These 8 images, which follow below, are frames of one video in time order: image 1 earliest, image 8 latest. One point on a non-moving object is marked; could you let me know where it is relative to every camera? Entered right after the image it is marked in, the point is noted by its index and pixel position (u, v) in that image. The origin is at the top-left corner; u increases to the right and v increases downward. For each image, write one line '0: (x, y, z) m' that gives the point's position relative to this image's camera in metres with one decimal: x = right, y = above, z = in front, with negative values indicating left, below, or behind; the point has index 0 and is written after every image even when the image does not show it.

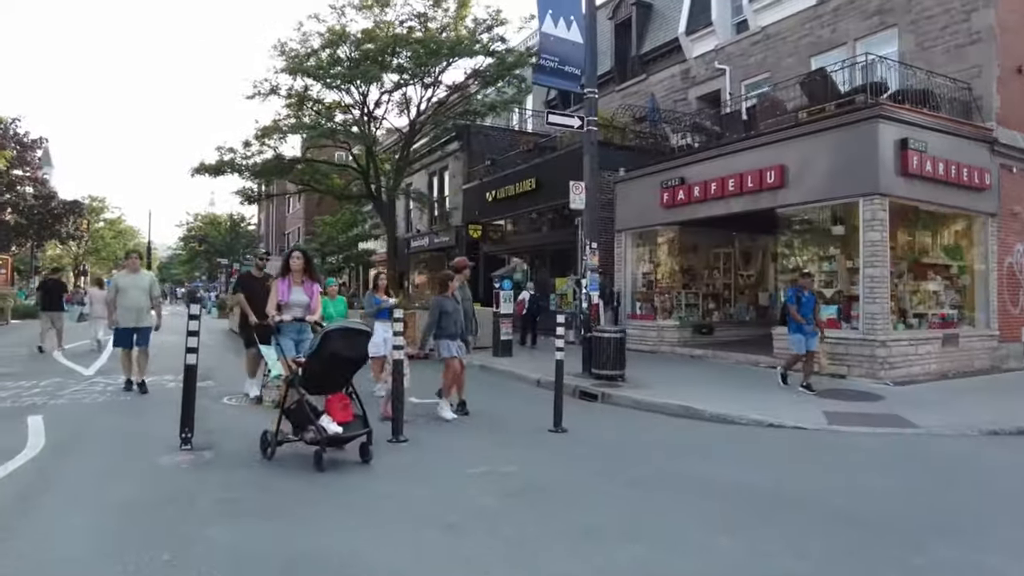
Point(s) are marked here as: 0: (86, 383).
0: (-6.6, -1.5, +10.5) m
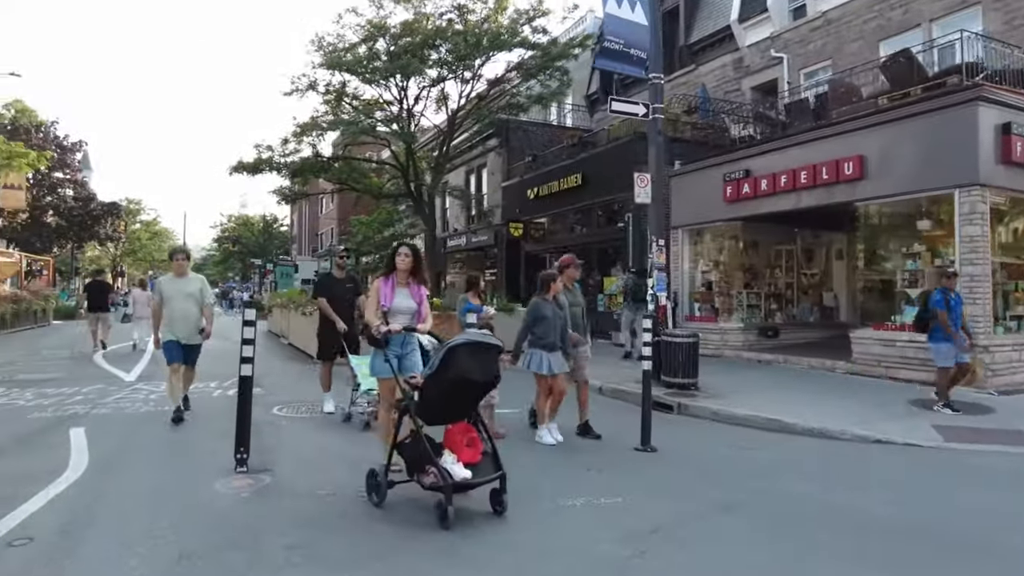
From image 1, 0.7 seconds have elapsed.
0: (-5.6, -1.5, +10.0) m
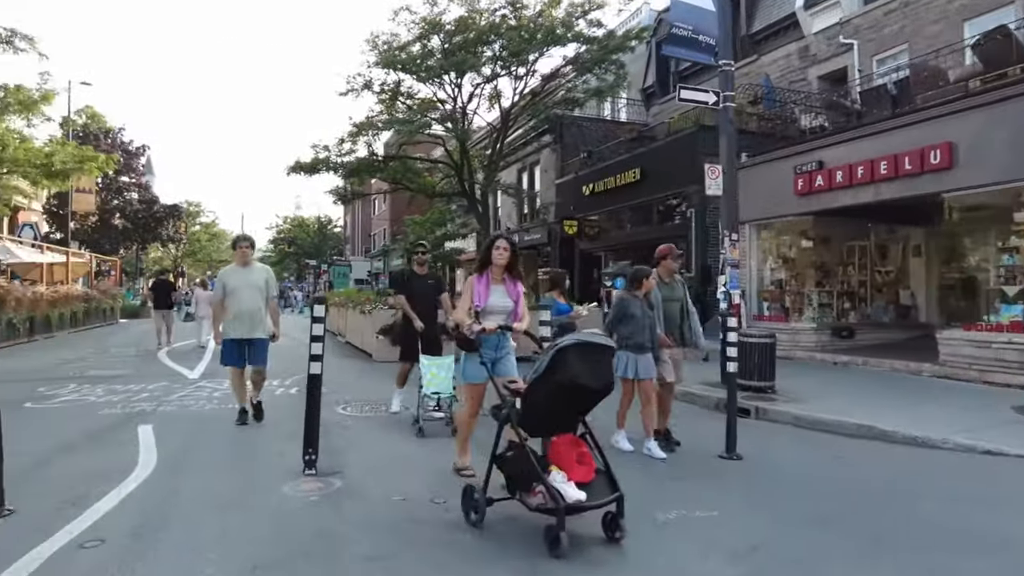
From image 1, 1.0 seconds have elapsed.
0: (-4.7, -1.5, +10.0) m
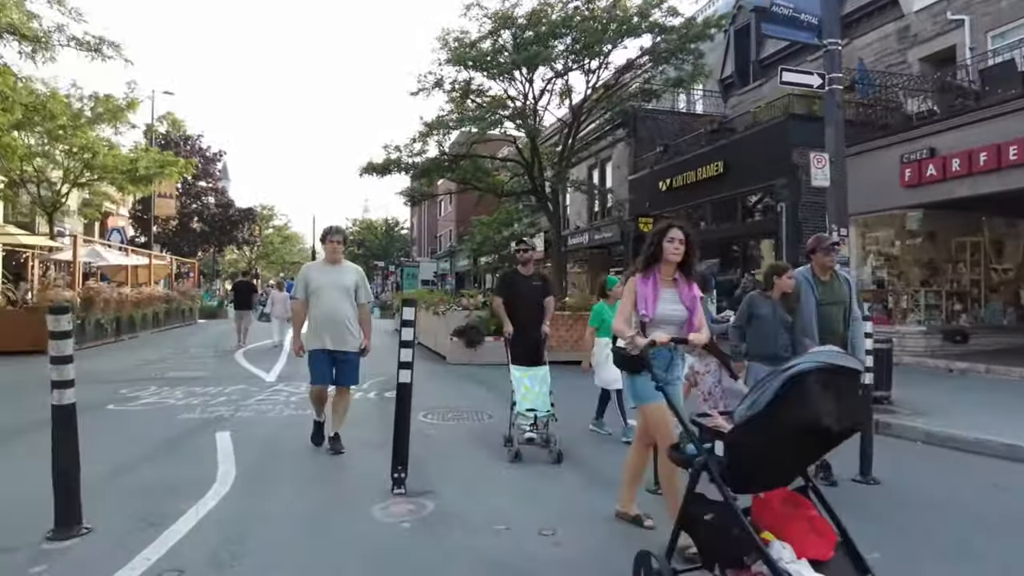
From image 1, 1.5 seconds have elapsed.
0: (-3.5, -1.5, +9.8) m
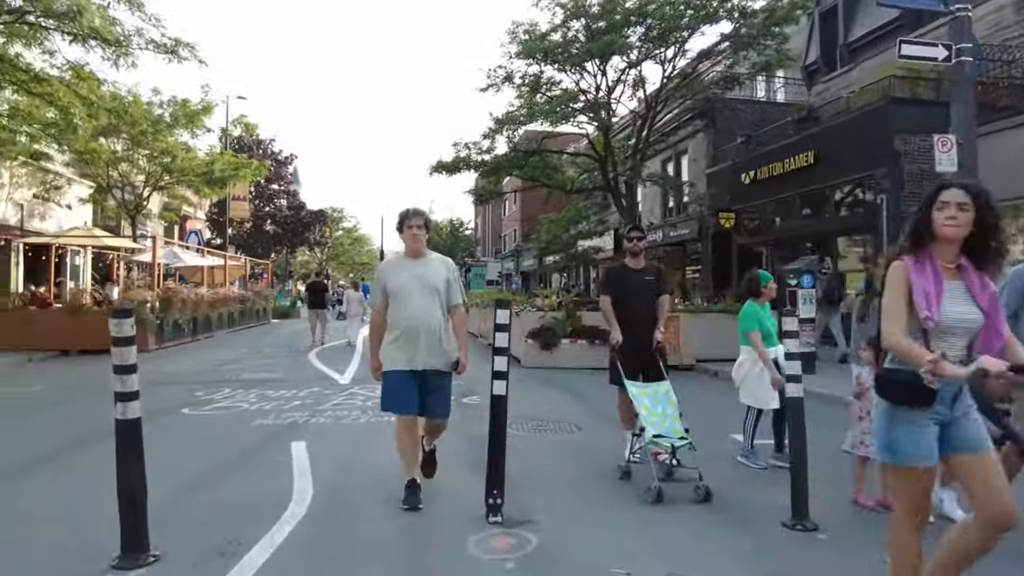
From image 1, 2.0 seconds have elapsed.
0: (-2.3, -1.5, +9.4) m
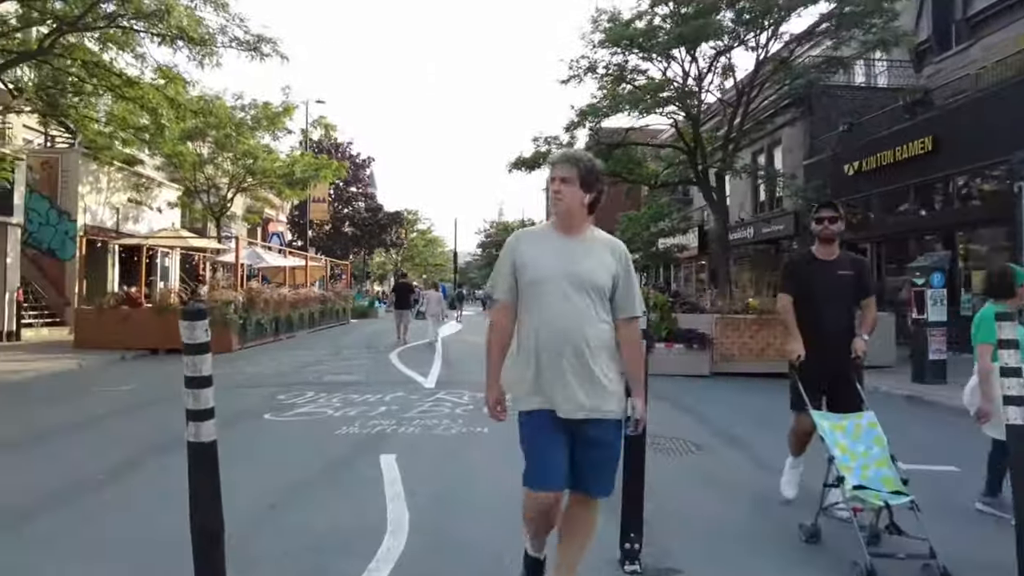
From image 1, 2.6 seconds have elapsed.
0: (-1.1, -1.5, +8.8) m
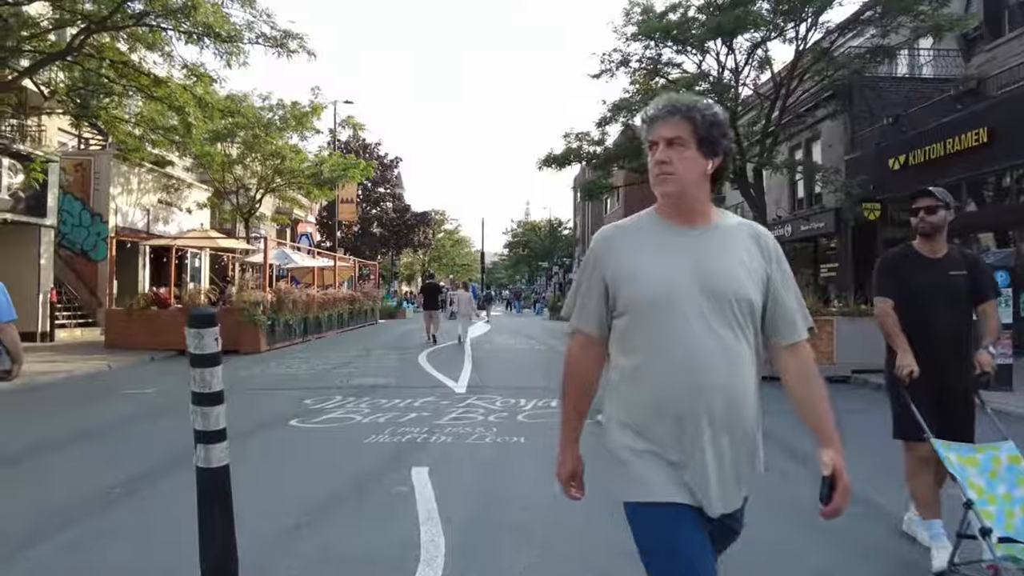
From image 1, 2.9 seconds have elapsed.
0: (-0.6, -1.5, +8.4) m
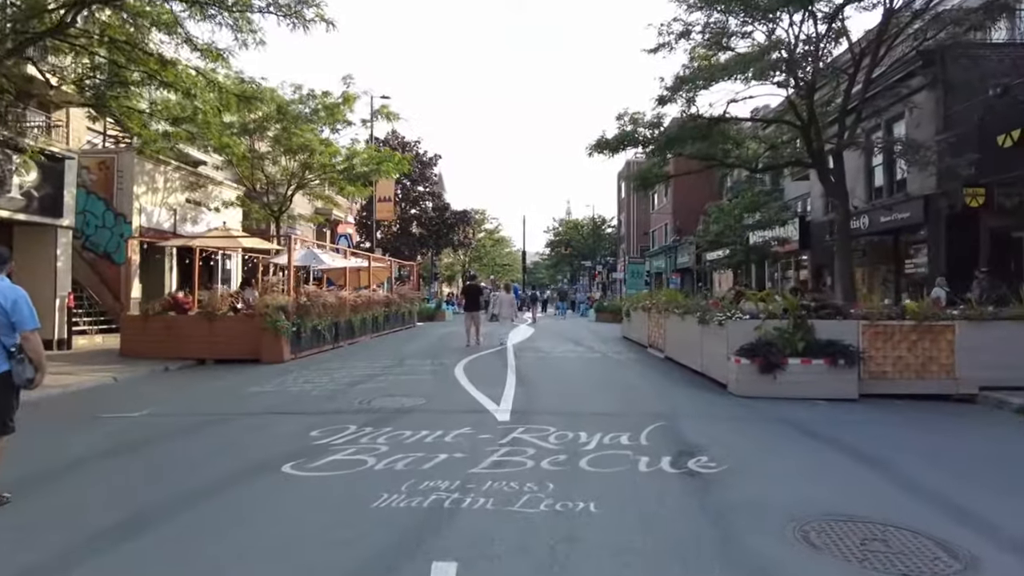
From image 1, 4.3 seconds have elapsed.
0: (0.0, -1.5, +6.5) m
